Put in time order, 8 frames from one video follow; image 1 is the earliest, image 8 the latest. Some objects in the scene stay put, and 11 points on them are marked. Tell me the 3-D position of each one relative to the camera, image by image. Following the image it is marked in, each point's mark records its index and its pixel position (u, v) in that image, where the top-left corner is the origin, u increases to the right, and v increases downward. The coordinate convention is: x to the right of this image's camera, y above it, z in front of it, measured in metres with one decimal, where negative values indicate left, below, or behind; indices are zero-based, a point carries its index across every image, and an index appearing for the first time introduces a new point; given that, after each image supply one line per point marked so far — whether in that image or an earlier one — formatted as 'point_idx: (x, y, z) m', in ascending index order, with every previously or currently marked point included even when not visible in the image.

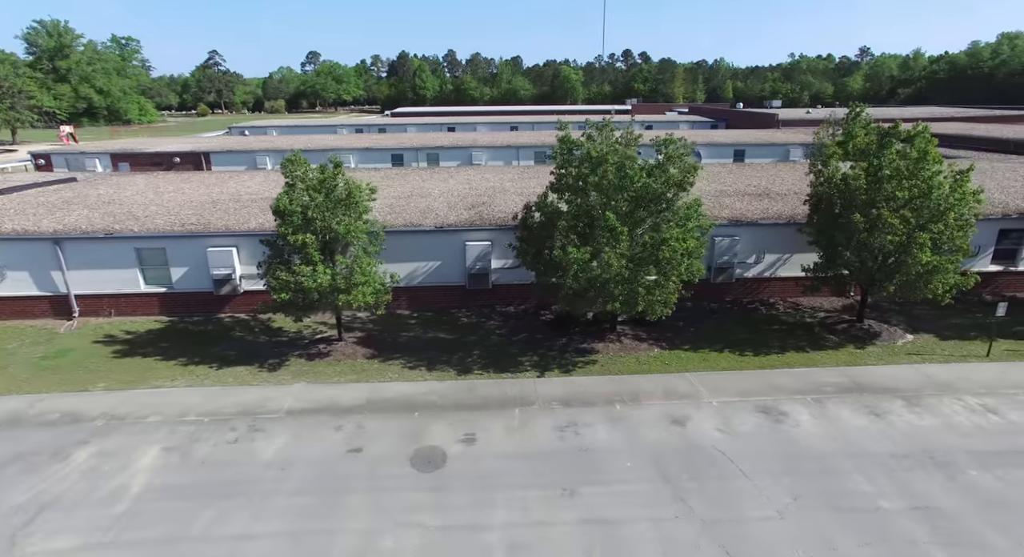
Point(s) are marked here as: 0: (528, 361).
0: (+0.3, -2.1, +13.5) m
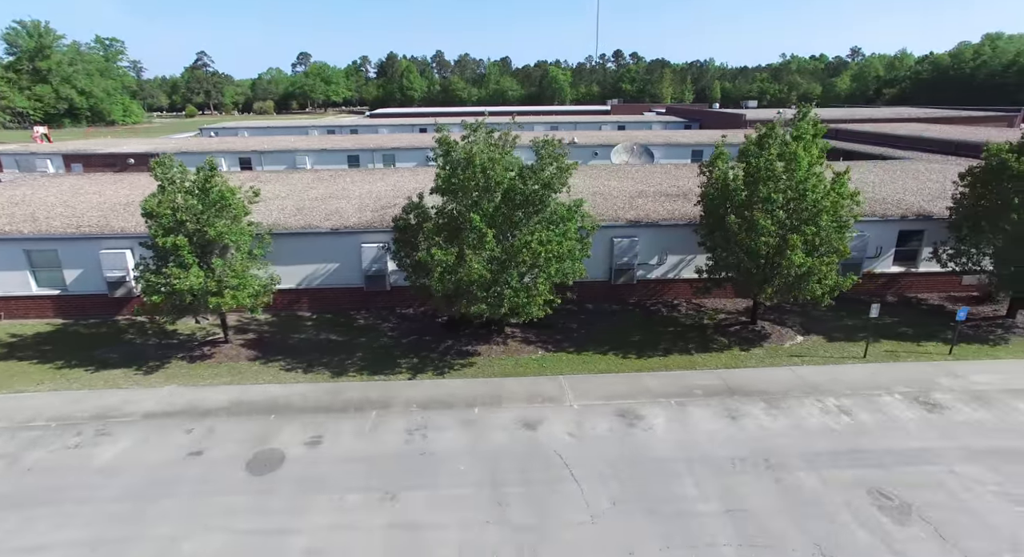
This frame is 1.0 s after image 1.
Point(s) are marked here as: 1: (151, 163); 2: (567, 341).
0: (-2.8, -2.2, +13.4) m
1: (-8.7, +2.8, +12.6) m
2: (+1.6, -1.7, +14.5) m
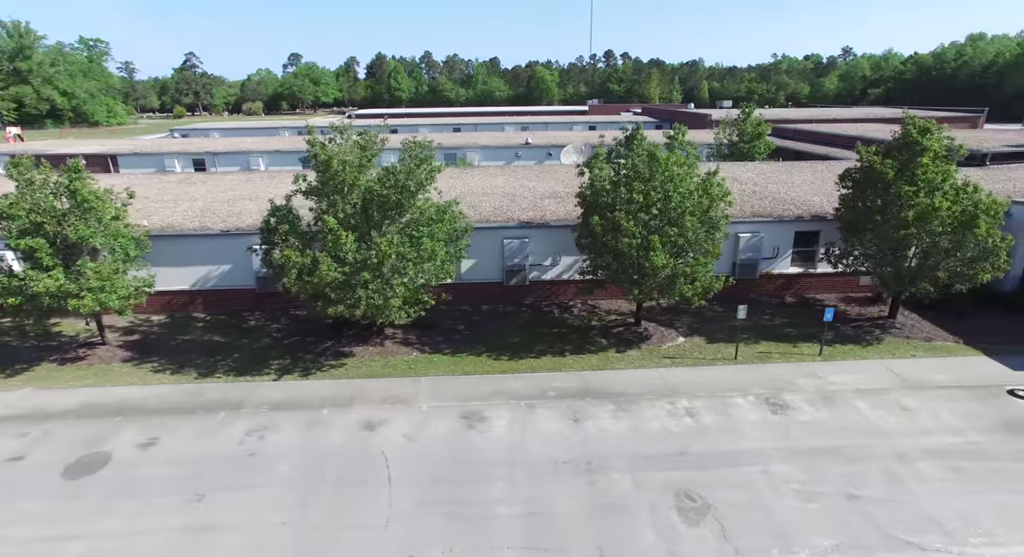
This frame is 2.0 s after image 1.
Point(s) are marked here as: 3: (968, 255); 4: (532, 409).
0: (-6.1, -2.2, +13.4) m
1: (-12.0, +2.7, +12.6) m
2: (-1.8, -1.8, +14.5) m
3: (+11.6, +0.6, +13.3) m
4: (+0.4, -2.9, +11.5) m
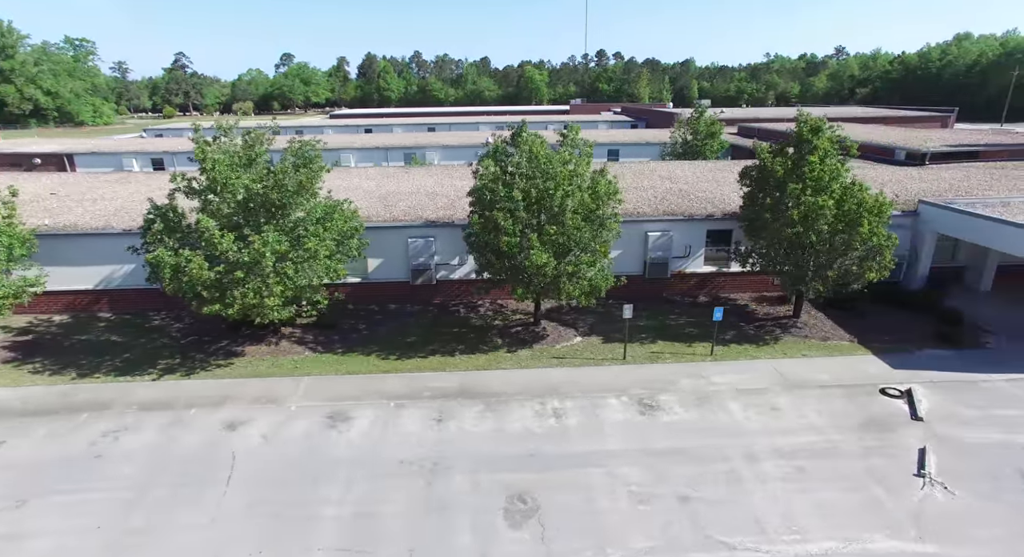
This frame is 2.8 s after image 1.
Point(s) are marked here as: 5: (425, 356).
0: (-9.0, -2.2, +13.3) m
1: (-14.9, +2.7, +12.4) m
2: (-4.7, -1.7, +14.4) m
3: (+8.7, +0.6, +13.2) m
4: (-2.5, -2.8, +11.4) m
5: (-2.2, -2.0, +13.7) m
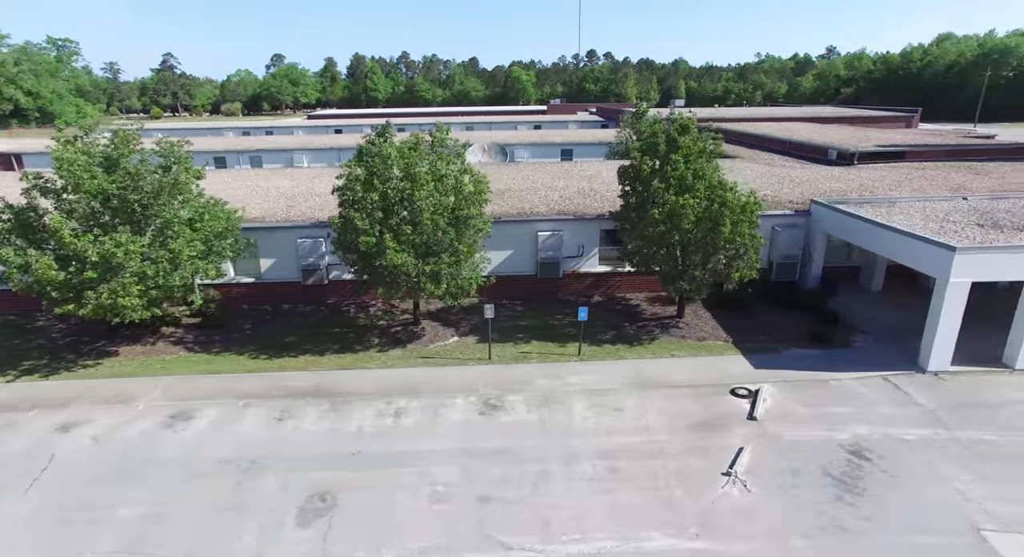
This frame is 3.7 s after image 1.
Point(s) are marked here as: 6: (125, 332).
0: (-12.4, -2.2, +13.3) m
1: (-18.3, +2.7, +12.4) m
2: (-8.1, -1.8, +14.4) m
3: (+5.3, +0.6, +13.2) m
4: (-5.9, -2.9, +11.4) m
5: (-5.6, -2.0, +13.7) m
6: (-10.9, -1.5, +14.7) m
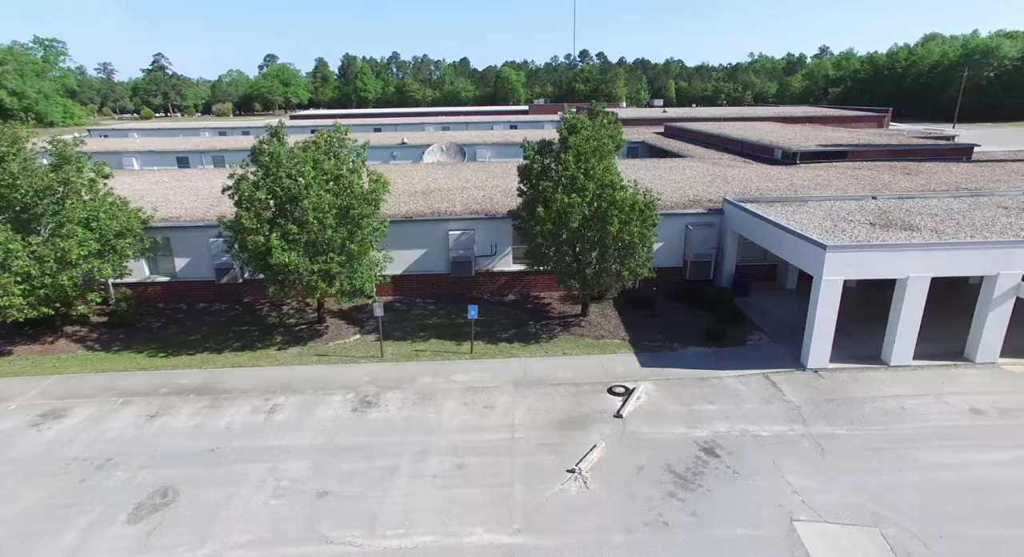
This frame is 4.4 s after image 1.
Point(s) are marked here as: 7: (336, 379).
0: (-15.2, -2.2, +13.4) m
1: (-21.1, +2.7, +12.5) m
2: (-10.8, -1.7, +14.5) m
3: (+2.5, +0.7, +13.3) m
4: (-8.6, -2.8, +11.5) m
5: (-8.4, -2.0, +13.8) m
6: (-13.7, -1.5, +14.8) m
7: (-4.2, -2.4, +12.4) m
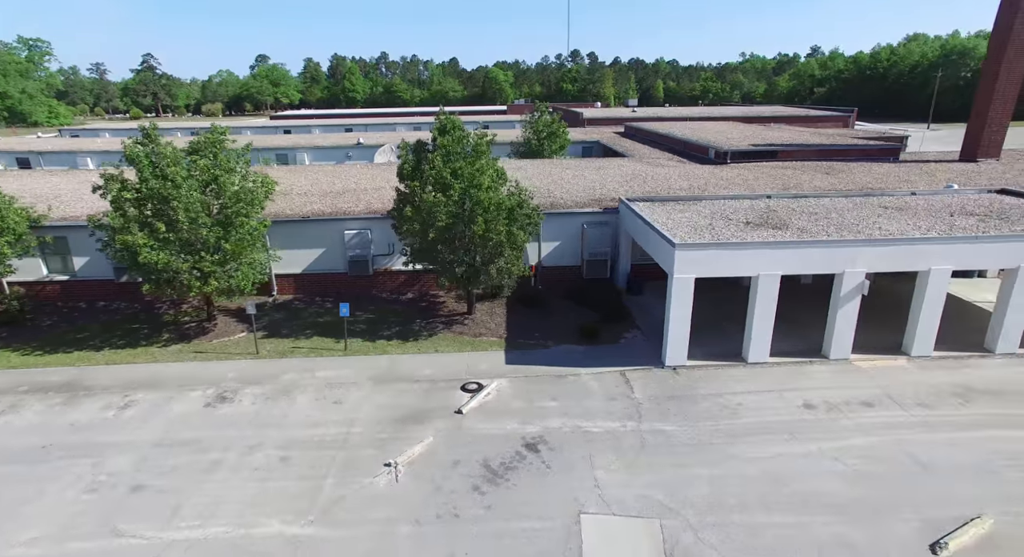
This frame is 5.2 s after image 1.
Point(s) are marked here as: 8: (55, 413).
0: (-18.5, -2.2, +13.5) m
1: (-24.4, +2.8, +12.6) m
2: (-14.1, -1.7, +14.6) m
3: (-0.8, +0.7, +13.5) m
4: (-11.9, -2.8, +11.6) m
5: (-11.7, -1.9, +14.0) m
6: (-17.0, -1.5, +14.9) m
7: (-7.5, -2.4, +12.6) m
8: (-9.8, -2.9, +11.3) m
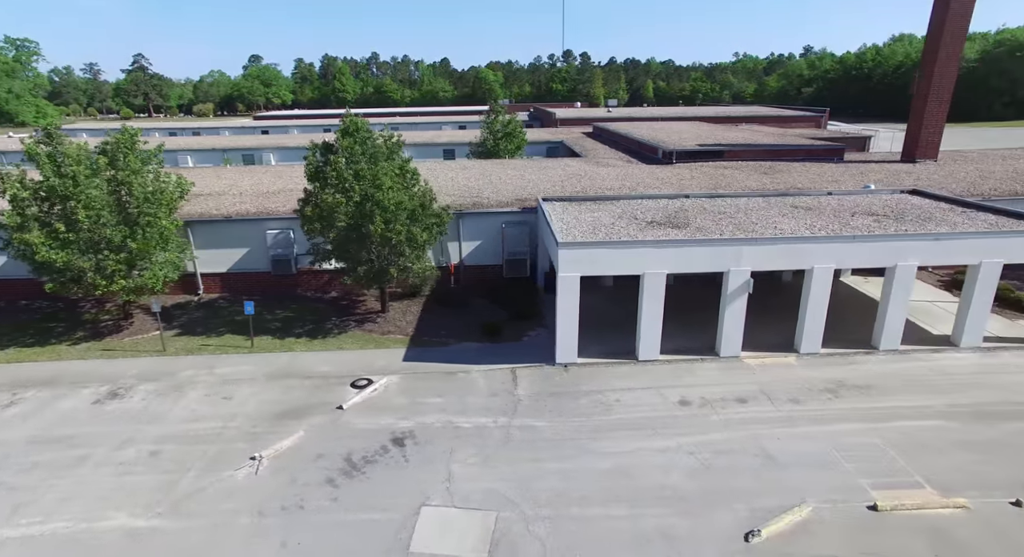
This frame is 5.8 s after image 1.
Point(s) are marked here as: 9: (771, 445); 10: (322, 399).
0: (-21.0, -2.1, +13.7) m
1: (-27.0, +2.8, +12.7) m
2: (-16.7, -1.7, +14.8) m
3: (-3.3, +0.8, +13.6) m
4: (-14.4, -2.8, +11.7) m
5: (-14.2, -1.9, +14.1) m
6: (-19.5, -1.4, +15.1) m
7: (-10.0, -2.3, +12.7) m
8: (-12.3, -2.9, +11.4) m
9: (+4.7, -3.1, +9.5) m
10: (-4.2, -2.7, +11.5) m
